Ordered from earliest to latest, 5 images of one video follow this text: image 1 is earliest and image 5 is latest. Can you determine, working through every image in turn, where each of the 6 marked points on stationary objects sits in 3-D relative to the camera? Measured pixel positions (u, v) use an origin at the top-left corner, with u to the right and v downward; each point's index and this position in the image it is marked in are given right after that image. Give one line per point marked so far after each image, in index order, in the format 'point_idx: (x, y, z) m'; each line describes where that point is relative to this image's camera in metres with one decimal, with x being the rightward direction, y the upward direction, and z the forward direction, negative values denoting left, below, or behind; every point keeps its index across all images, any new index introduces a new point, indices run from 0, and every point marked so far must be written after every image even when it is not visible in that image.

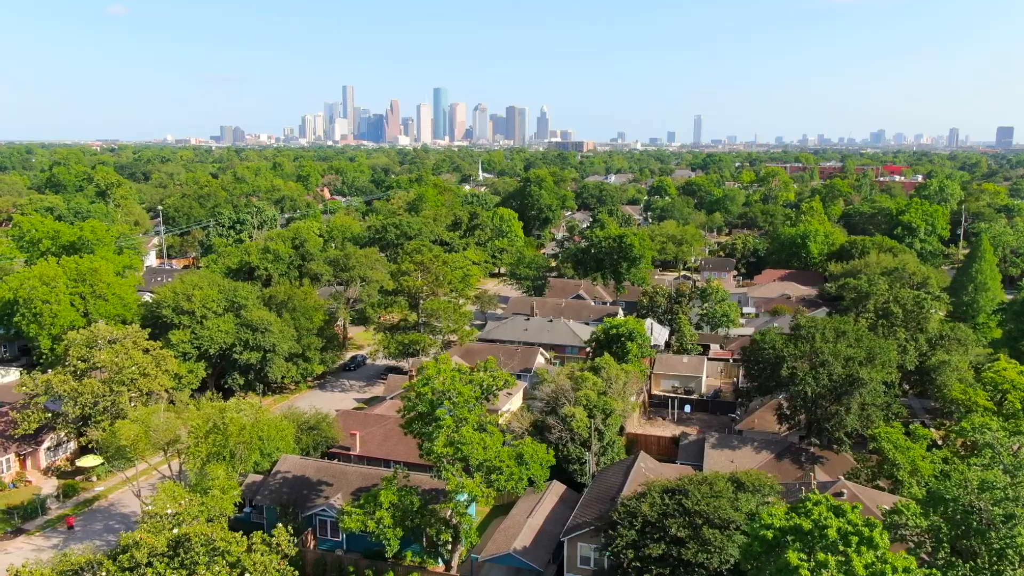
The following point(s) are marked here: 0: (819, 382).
0: (+7.1, -2.2, +19.0) m
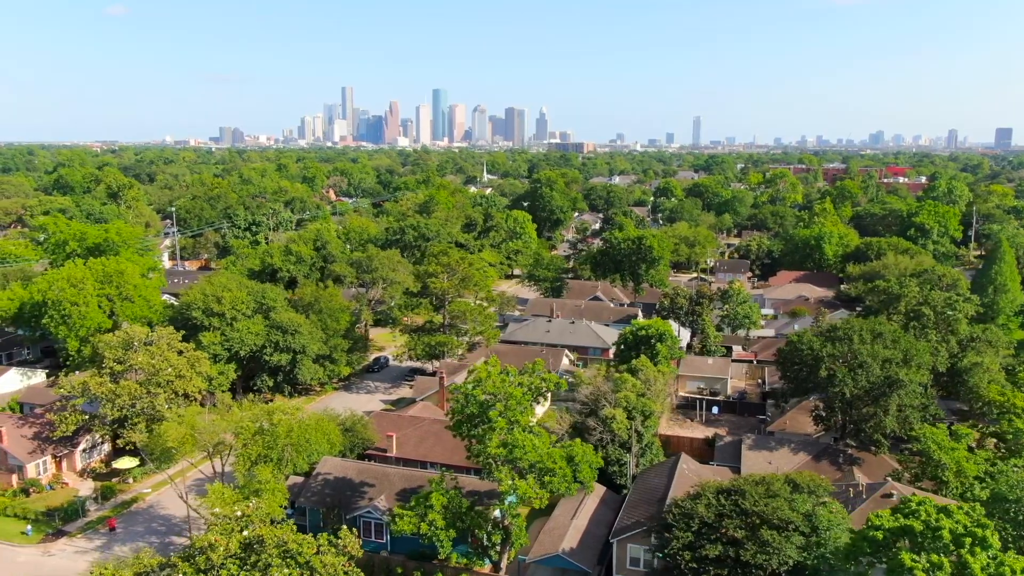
0: (+8.0, -2.2, +19.0) m
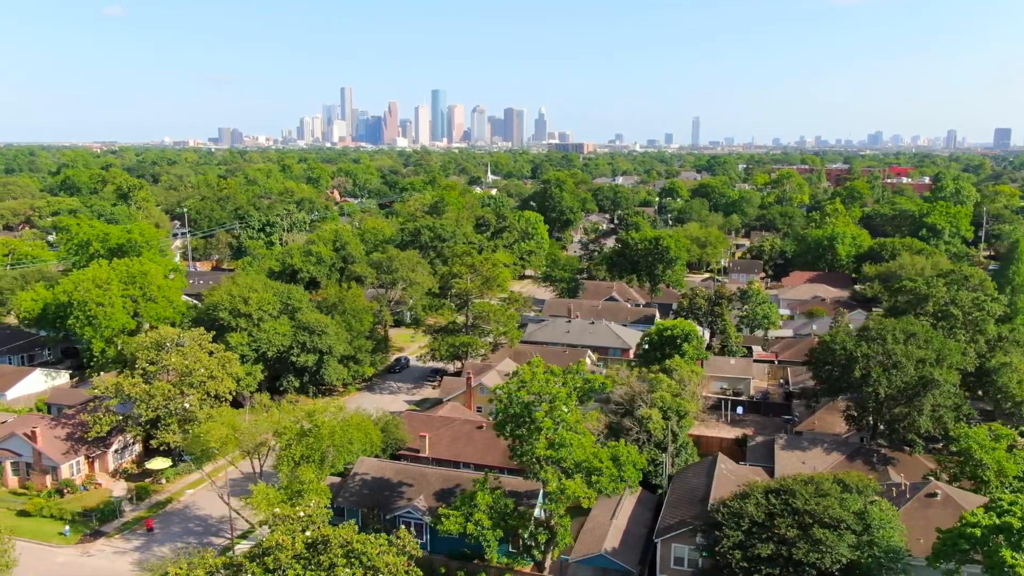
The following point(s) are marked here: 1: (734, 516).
0: (+8.8, -2.2, +19.1) m
1: (+3.7, -3.8, +13.6) m
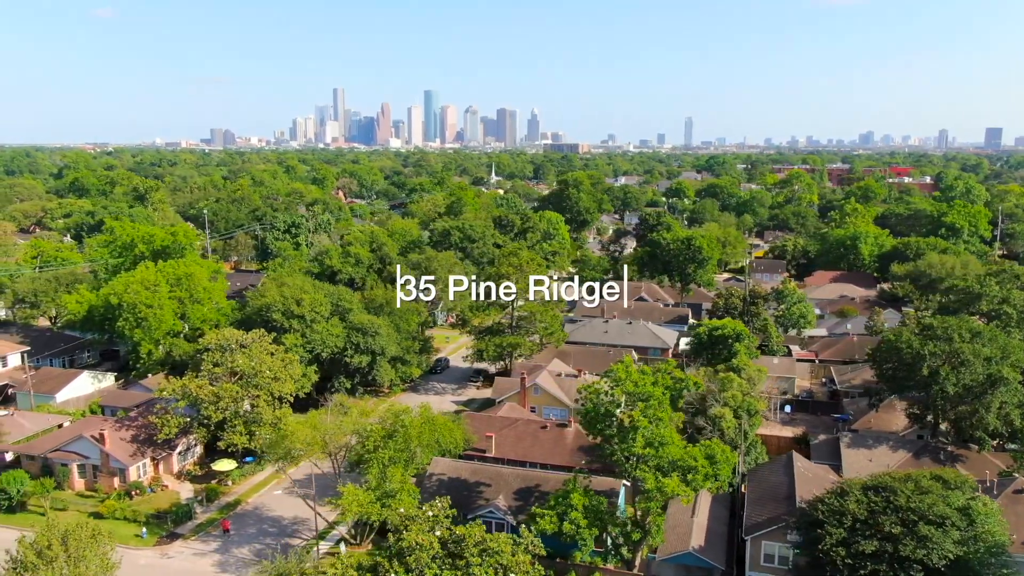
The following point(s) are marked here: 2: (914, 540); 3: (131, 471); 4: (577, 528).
0: (+10.5, -2.2, +19.3) m
1: (+5.4, -3.8, +13.7) m
2: (+6.3, -4.0, +12.9) m
3: (-9.3, -4.5, +20.0) m
4: (+1.2, -4.3, +14.7) m
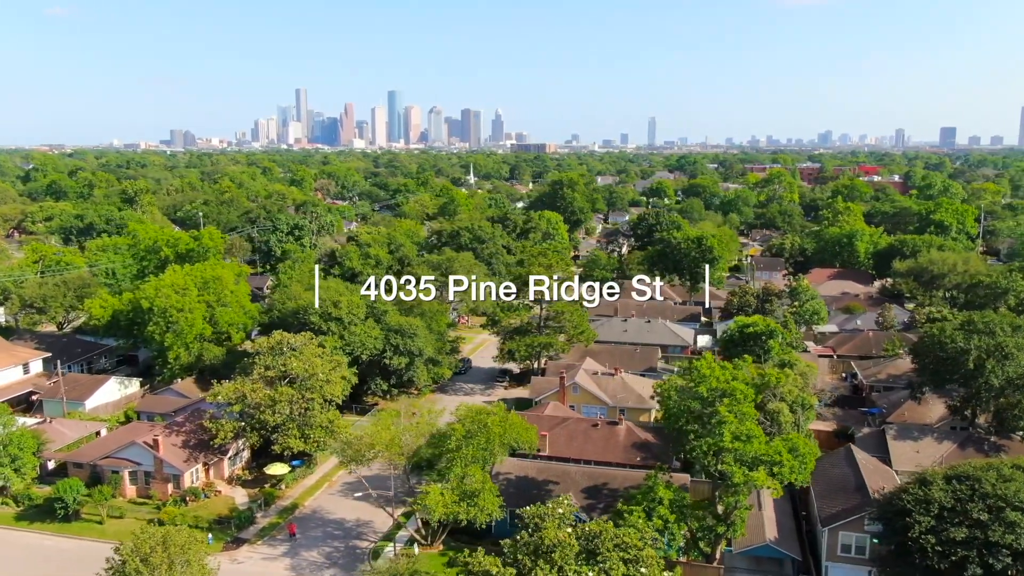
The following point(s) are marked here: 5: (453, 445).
0: (+11.9, -2.1, +19.9) m
1: (+7.1, -3.7, +14.2) m
2: (+8.1, -3.9, +13.4) m
3: (-7.9, -4.6, +19.8) m
4: (+2.8, -4.3, +15.0) m
5: (-1.3, -3.1, +16.5) m
